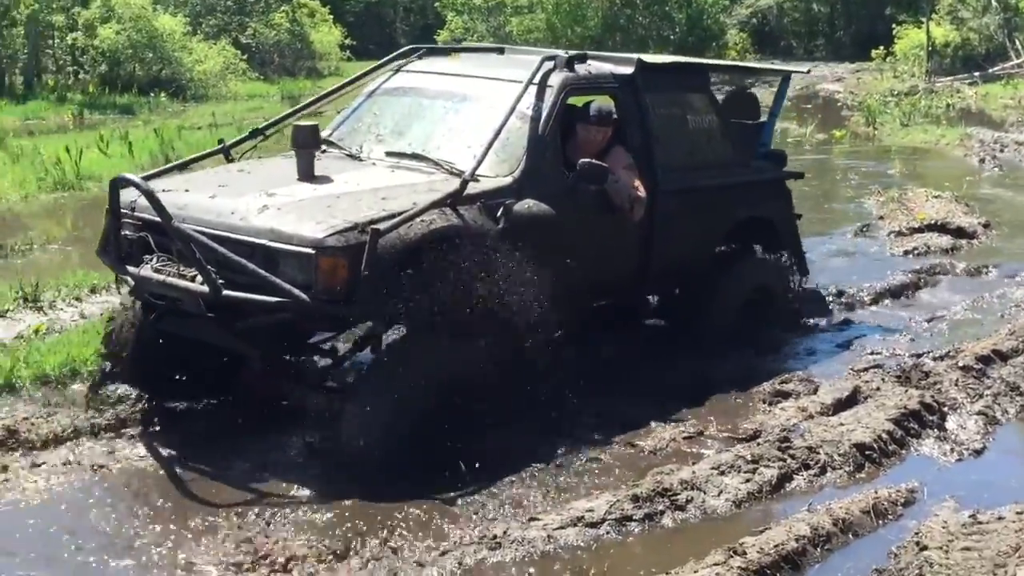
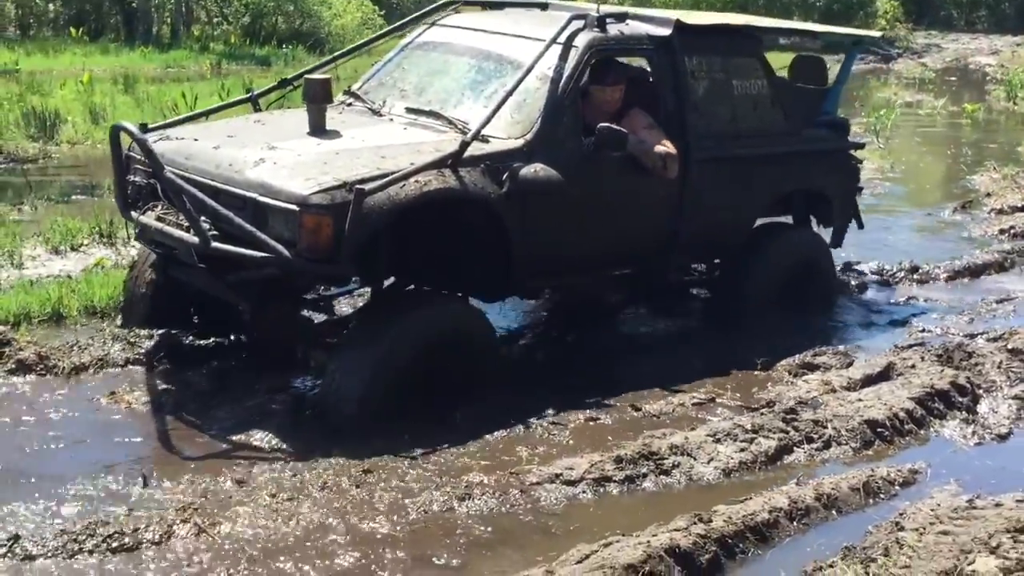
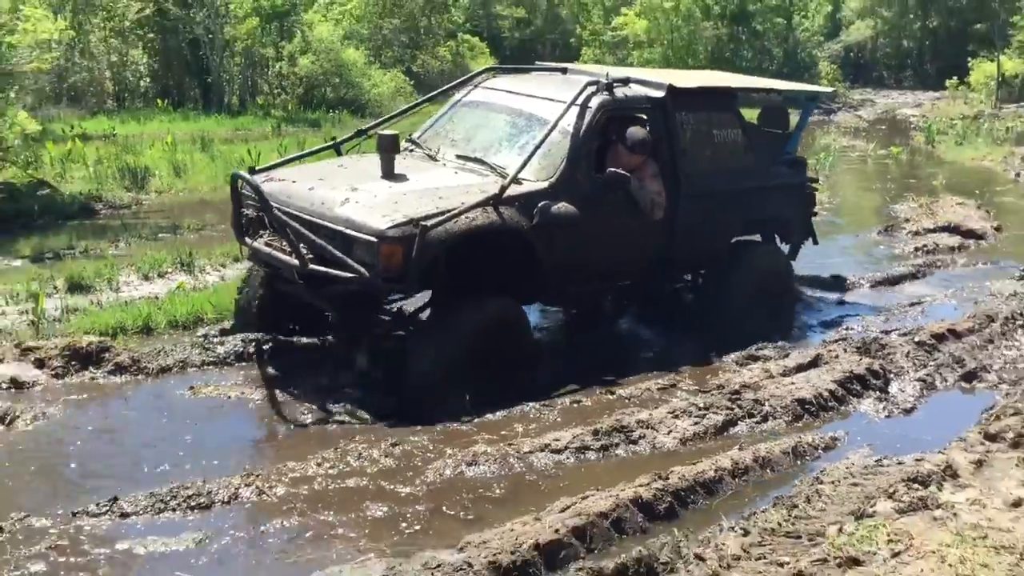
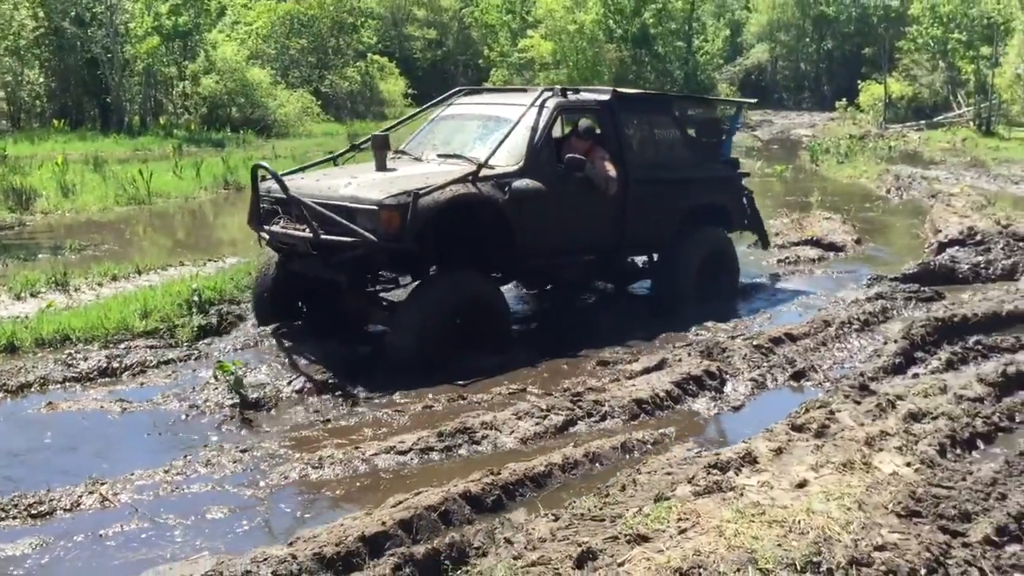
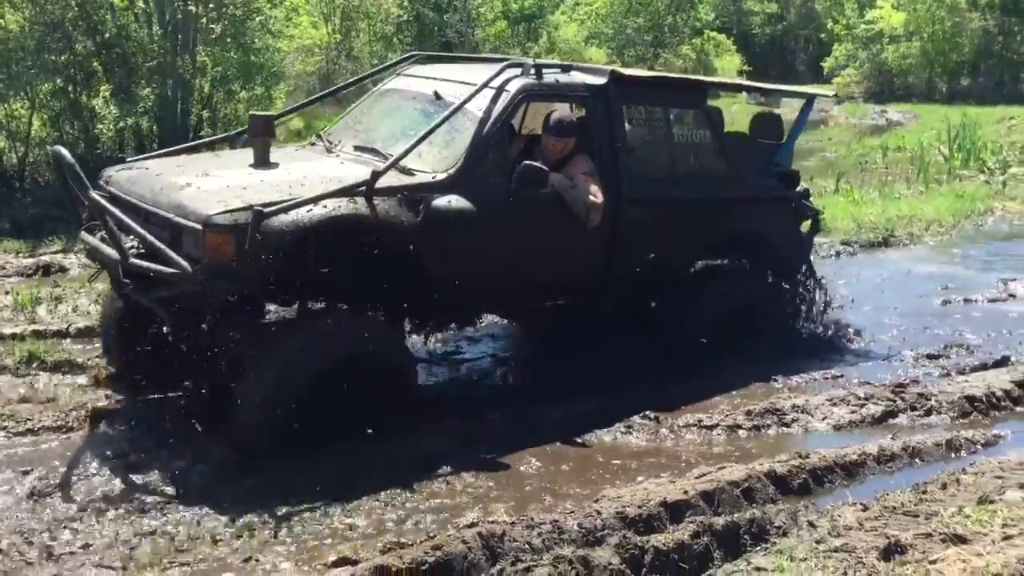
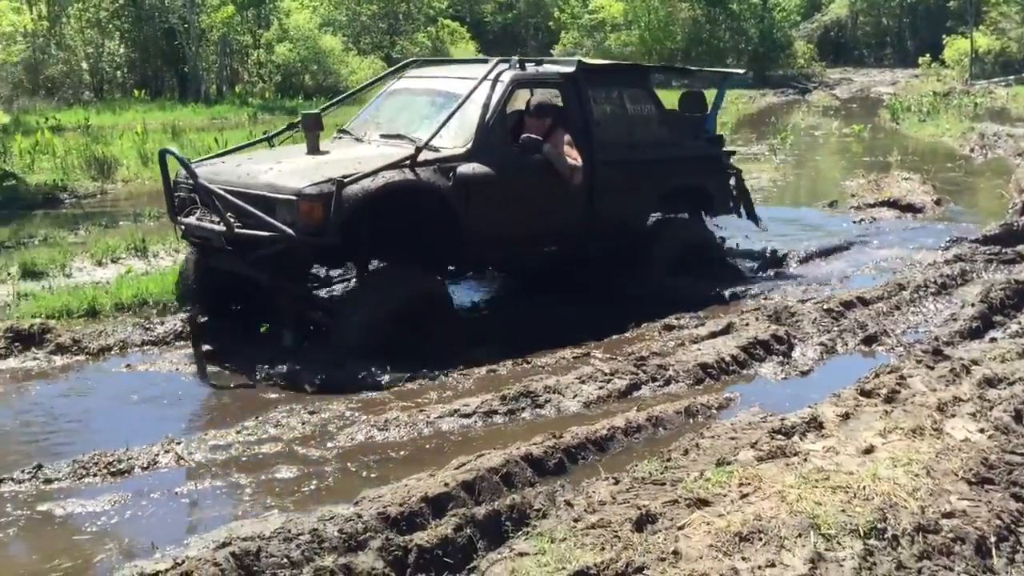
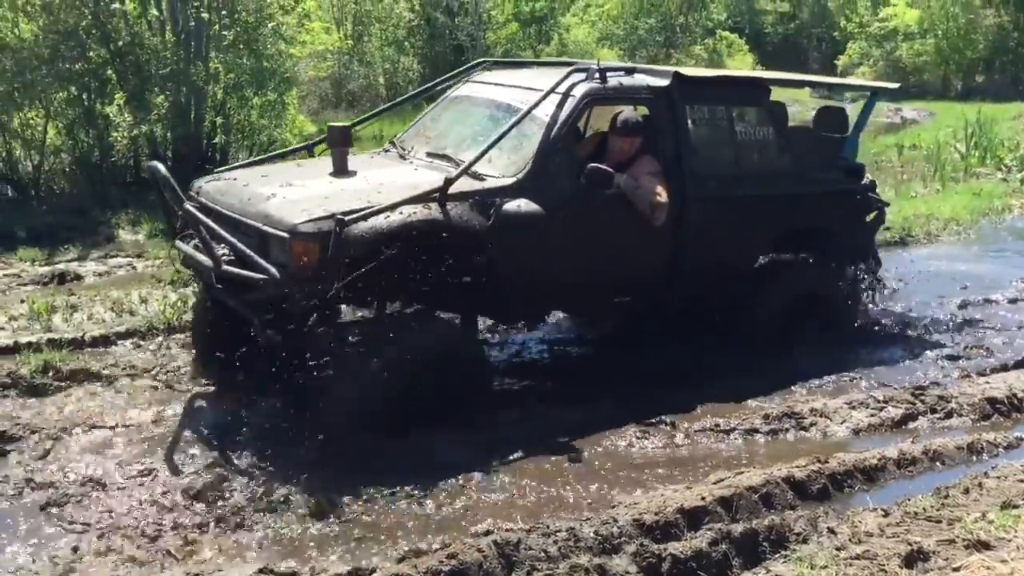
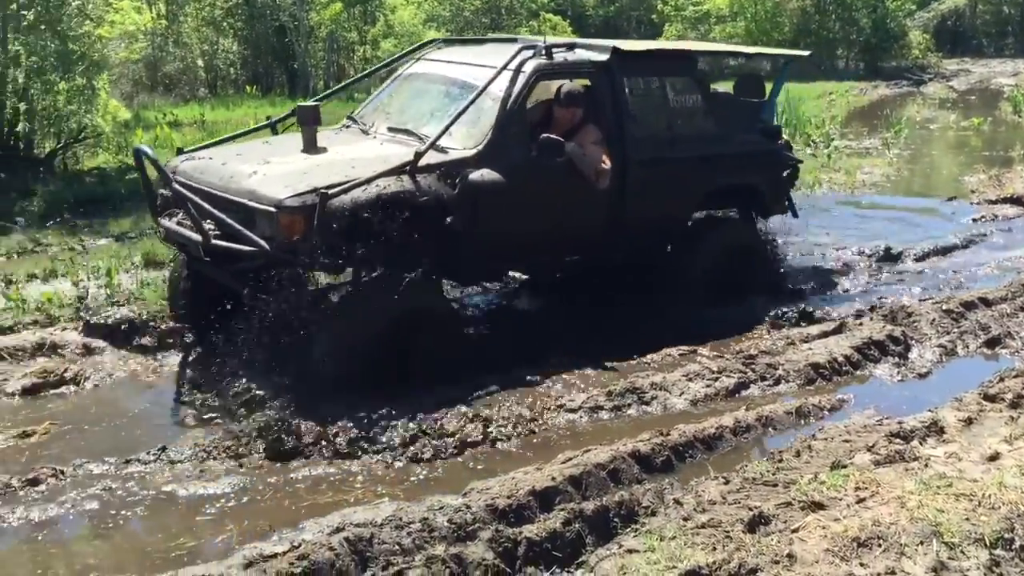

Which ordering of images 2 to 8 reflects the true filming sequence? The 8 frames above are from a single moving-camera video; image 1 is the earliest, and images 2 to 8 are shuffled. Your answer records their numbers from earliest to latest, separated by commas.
2, 3, 4, 6, 8, 7, 5
